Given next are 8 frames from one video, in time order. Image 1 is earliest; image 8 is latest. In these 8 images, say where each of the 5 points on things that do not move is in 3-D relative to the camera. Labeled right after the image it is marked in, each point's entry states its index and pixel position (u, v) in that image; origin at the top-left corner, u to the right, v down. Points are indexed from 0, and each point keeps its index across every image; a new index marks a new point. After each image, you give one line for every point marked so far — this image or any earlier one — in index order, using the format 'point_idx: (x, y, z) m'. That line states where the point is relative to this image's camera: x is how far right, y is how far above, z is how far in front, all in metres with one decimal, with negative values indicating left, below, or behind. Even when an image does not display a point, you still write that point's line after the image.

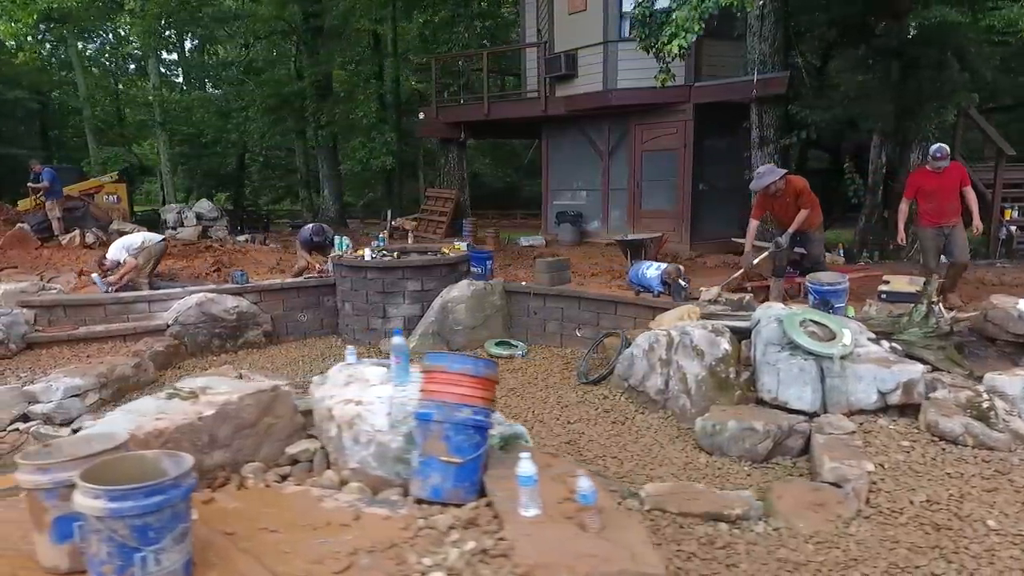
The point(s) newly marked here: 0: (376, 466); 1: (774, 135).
0: (-0.6, -0.8, +3.4) m
1: (+4.2, +2.5, +11.6) m
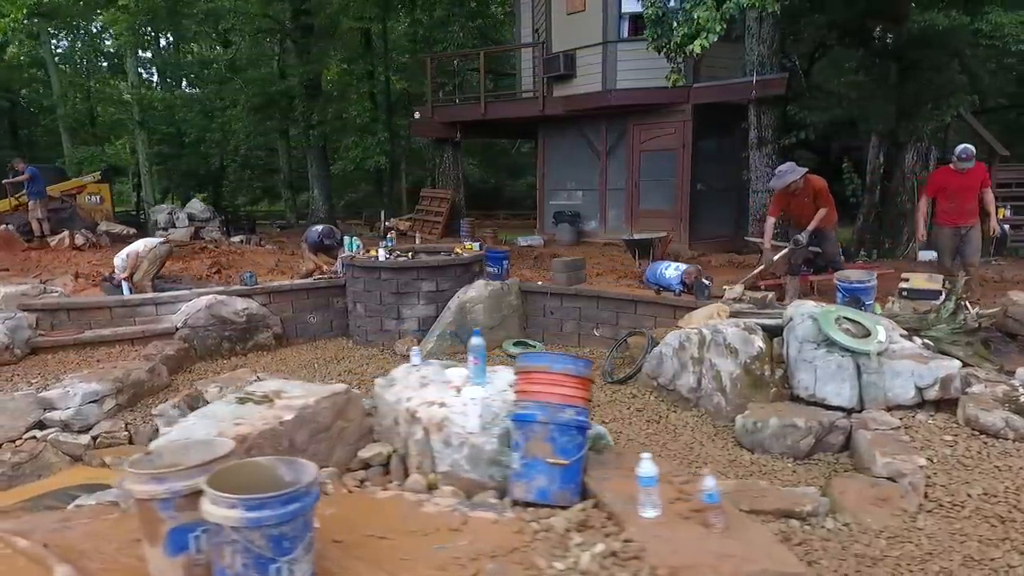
0: (-0.2, -0.8, +3.3) m
1: (+4.2, +2.5, +11.8) m
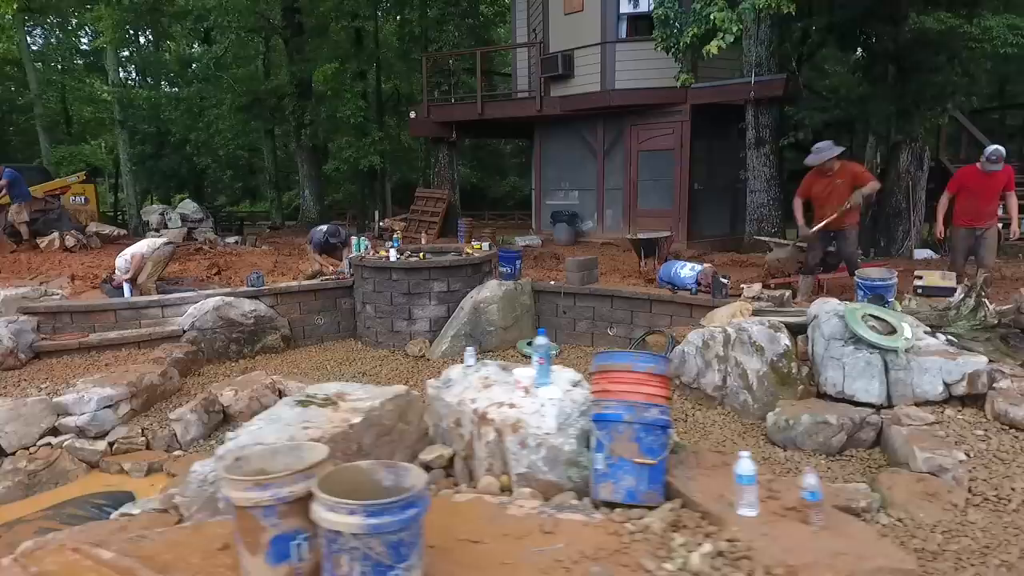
0: (+0.2, -0.8, +3.3) m
1: (+4.3, +2.5, +11.9) m
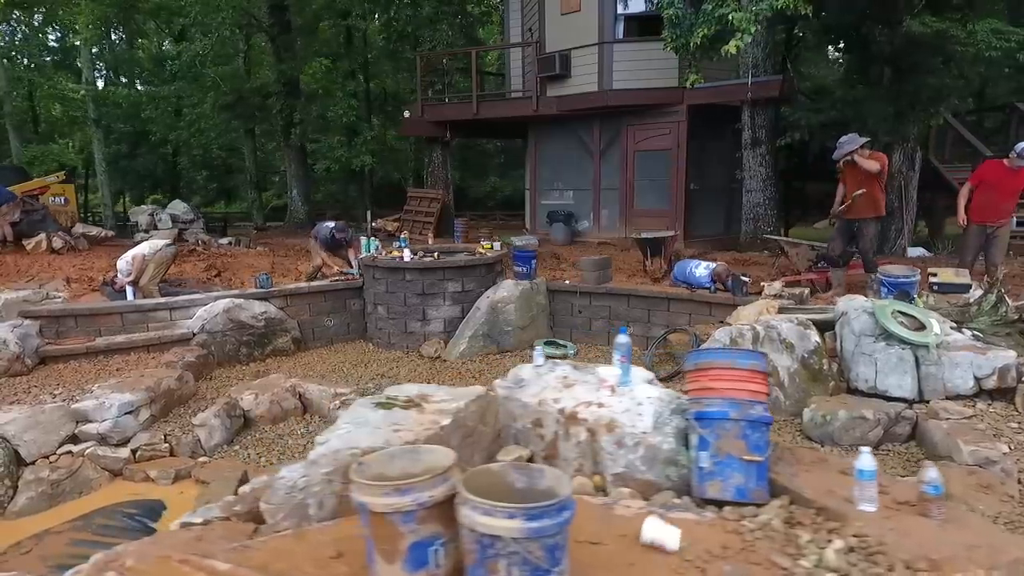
0: (+0.6, -0.8, +3.3) m
1: (+4.3, +2.5, +12.0) m
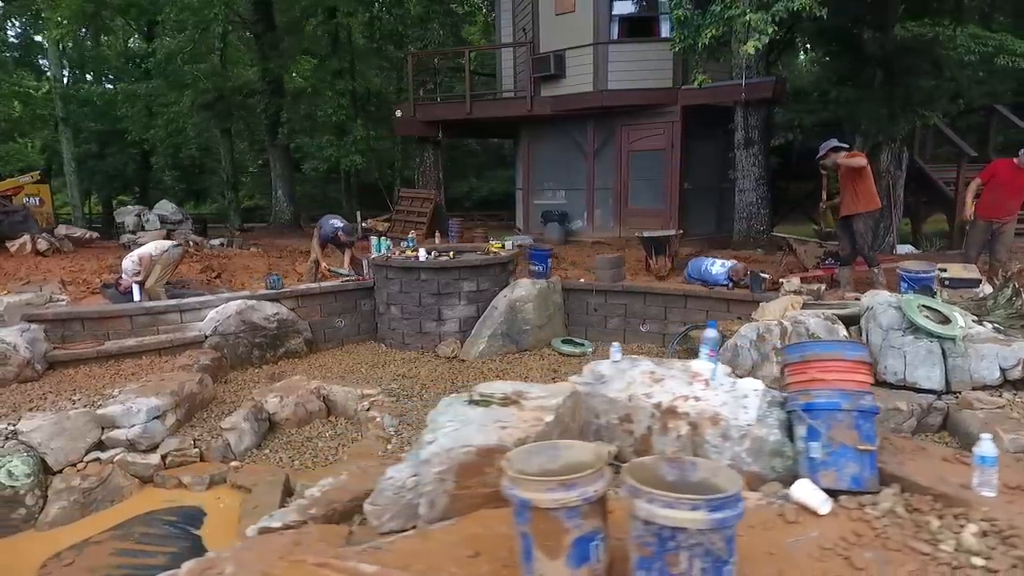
0: (+1.1, -0.8, +3.3) m
1: (+4.2, +2.6, +12.3) m
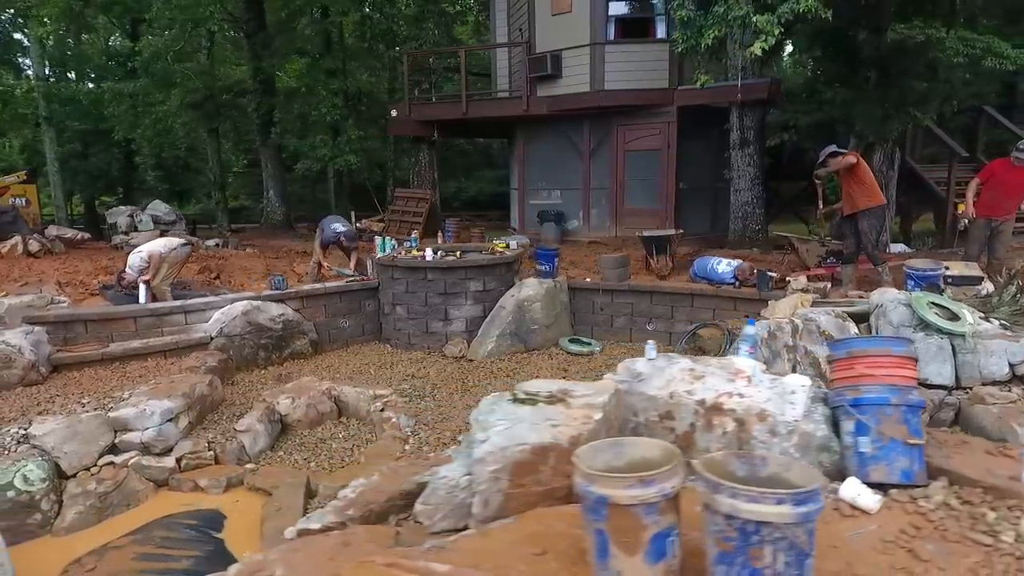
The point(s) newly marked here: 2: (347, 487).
0: (+1.3, -0.8, +3.3) m
1: (+4.2, +2.6, +12.4) m
2: (-1.0, -1.2, +4.2) m
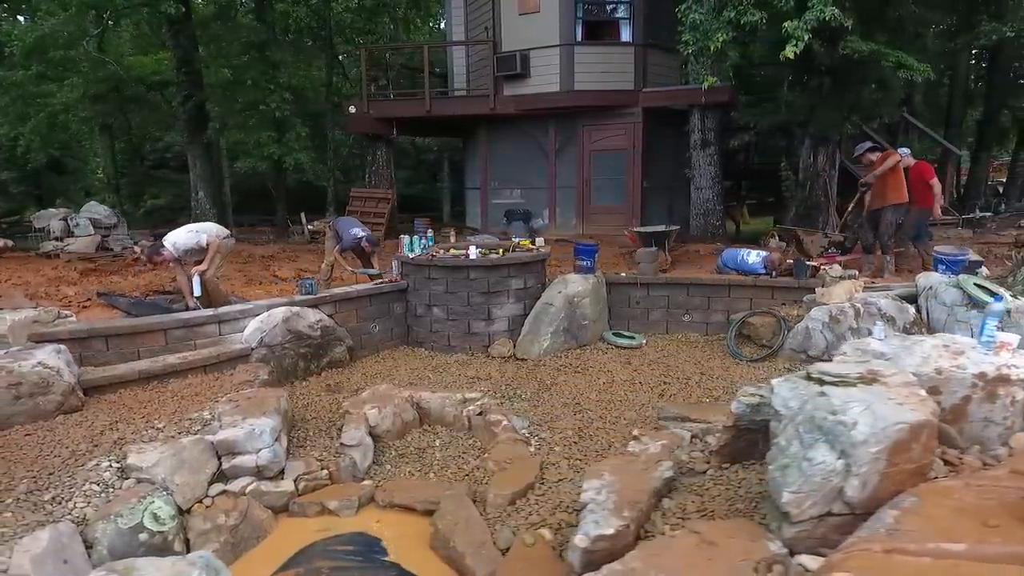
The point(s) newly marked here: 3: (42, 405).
0: (+2.8, -0.7, +3.6) m
1: (+3.7, +2.7, +13.1) m
2: (+0.4, -1.1, +4.0) m
3: (-3.6, -0.9, +5.5) m
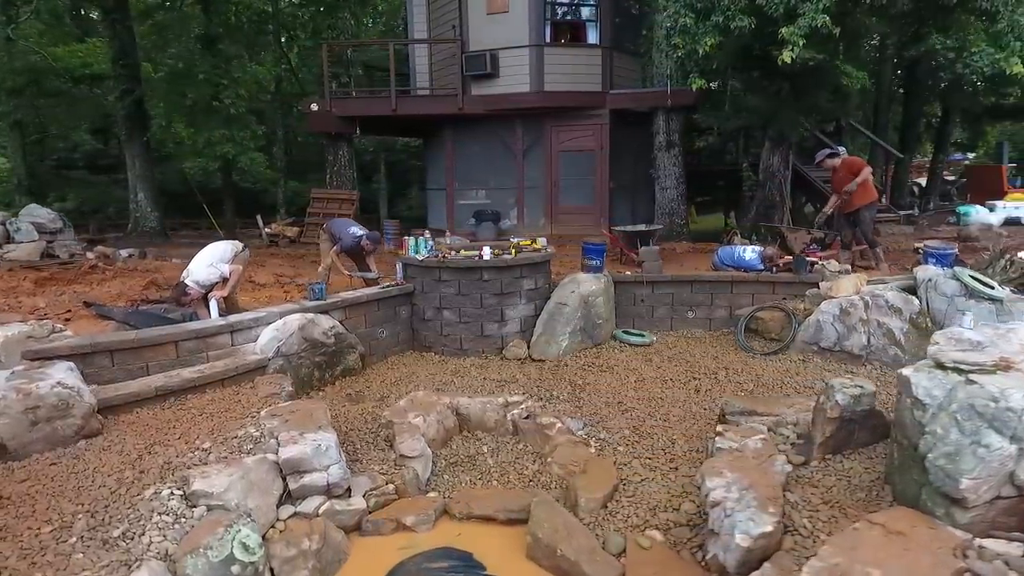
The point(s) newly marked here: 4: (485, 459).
0: (+3.5, -0.6, +3.9) m
1: (+3.1, +2.8, +13.4) m
2: (+1.1, -1.1, +4.0) m
3: (-3.1, -1.0, +5.0) m
4: (-0.2, -1.4, +5.8) m
